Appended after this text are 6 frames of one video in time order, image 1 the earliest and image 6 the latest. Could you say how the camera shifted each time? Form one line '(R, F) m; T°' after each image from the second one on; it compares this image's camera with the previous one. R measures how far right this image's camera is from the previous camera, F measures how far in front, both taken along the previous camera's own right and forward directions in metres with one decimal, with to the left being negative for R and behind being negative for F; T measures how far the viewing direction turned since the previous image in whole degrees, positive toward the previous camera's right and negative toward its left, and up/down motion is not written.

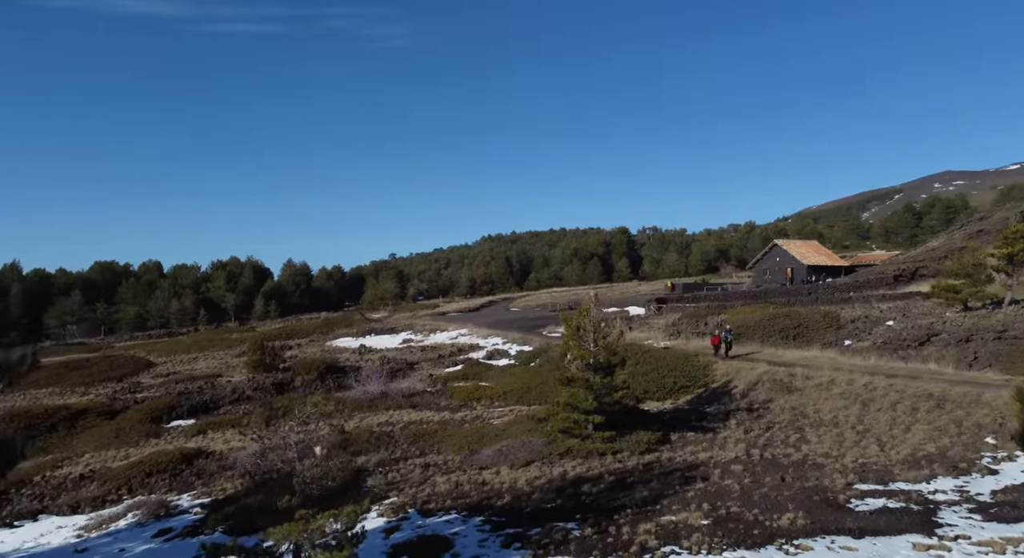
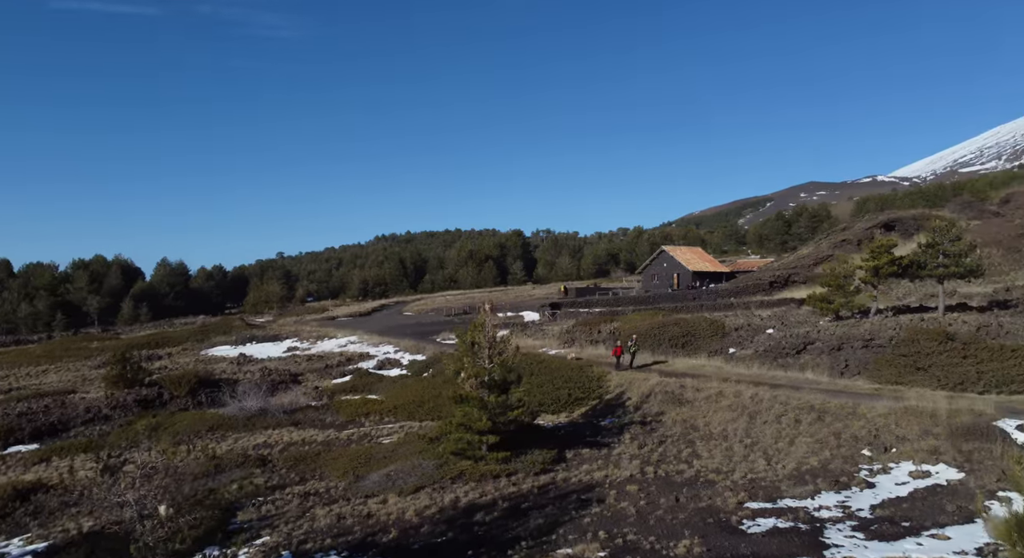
(+0.1, +0.8) m; +8°
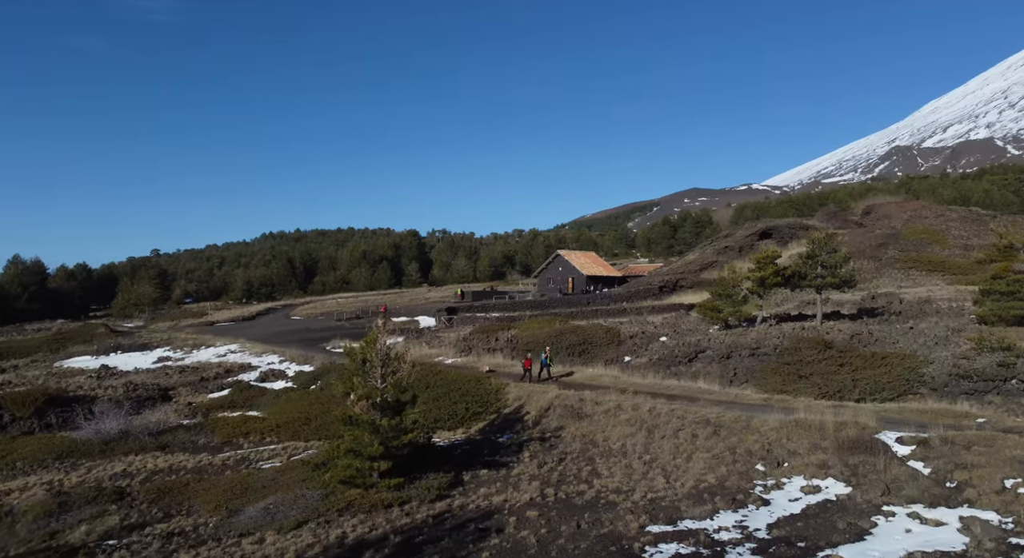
(0.0, +0.9) m; +8°
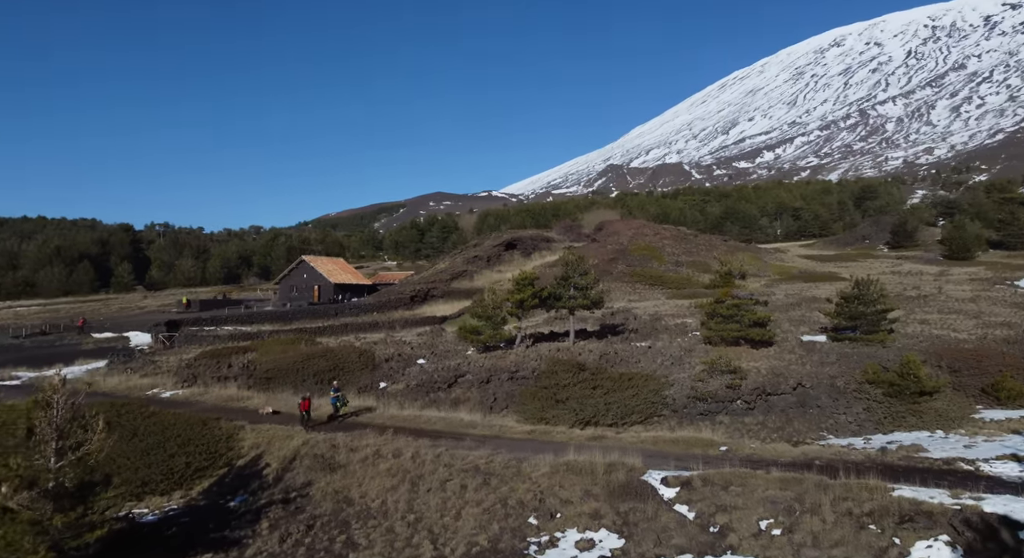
(-0.1, +2.4) m; +20°
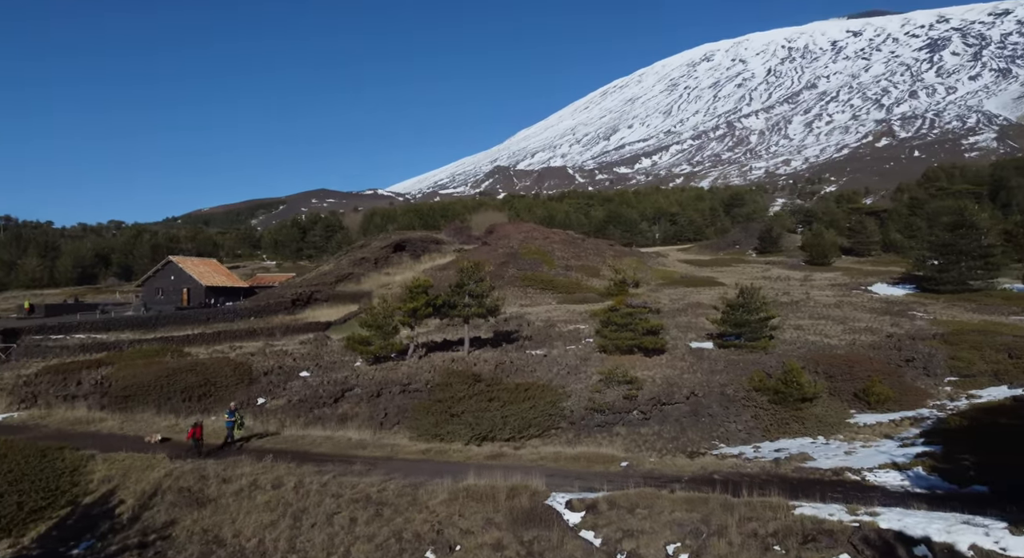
(-0.3, +1.2) m; +9°
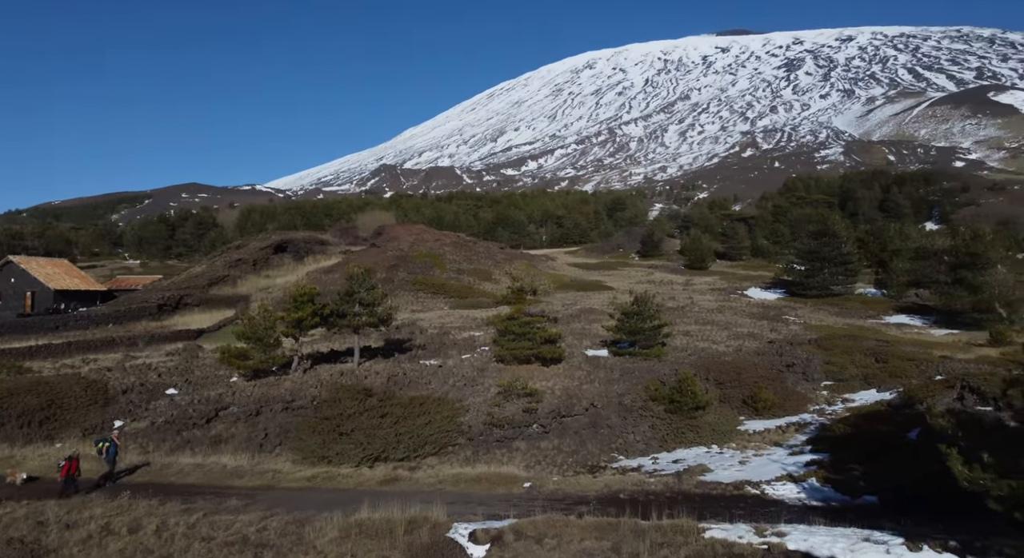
(-0.3, +1.2) m; +9°
